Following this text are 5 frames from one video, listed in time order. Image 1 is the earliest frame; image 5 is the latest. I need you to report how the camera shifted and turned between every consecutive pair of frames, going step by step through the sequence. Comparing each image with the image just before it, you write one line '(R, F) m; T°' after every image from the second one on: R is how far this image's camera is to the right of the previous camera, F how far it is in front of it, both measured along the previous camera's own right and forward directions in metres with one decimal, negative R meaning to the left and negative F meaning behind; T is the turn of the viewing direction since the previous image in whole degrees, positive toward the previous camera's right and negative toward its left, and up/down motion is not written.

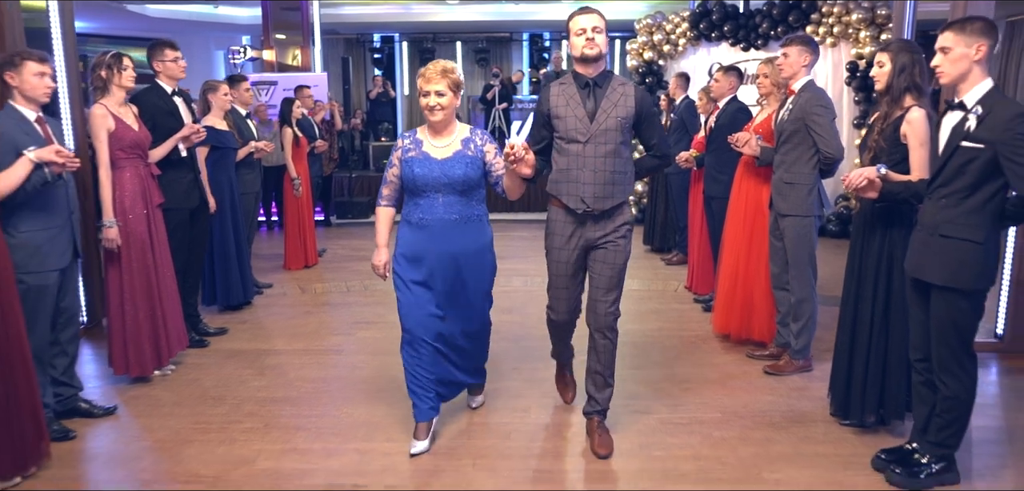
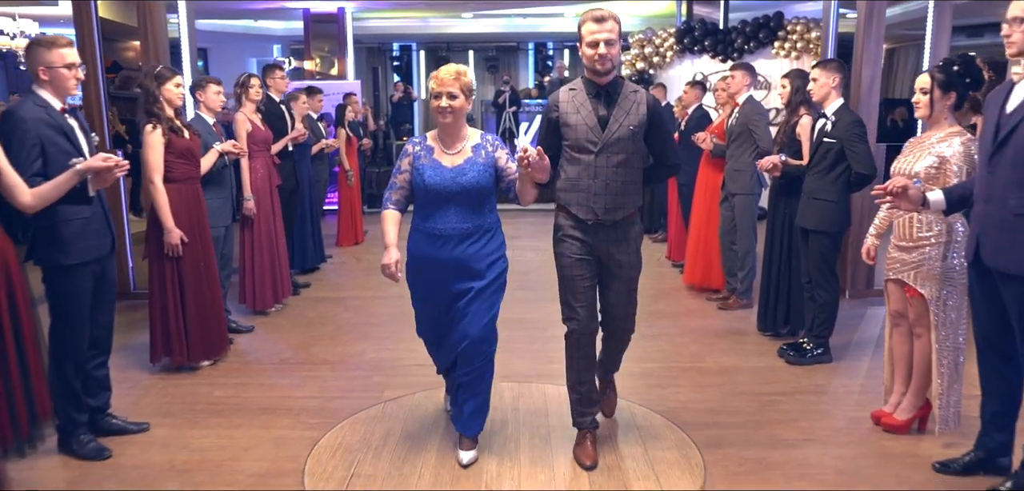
(-0.2, -1.3) m; 0°
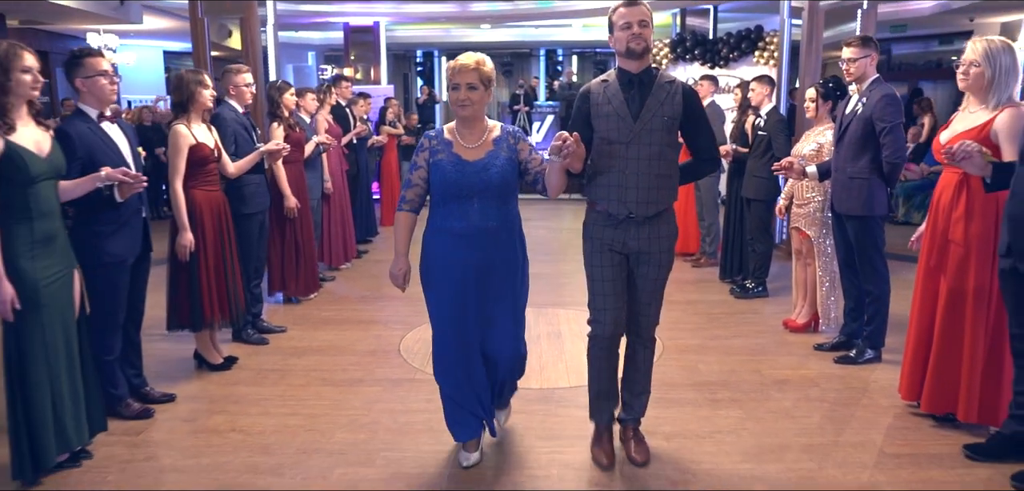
(-0.1, -1.4) m; -1°
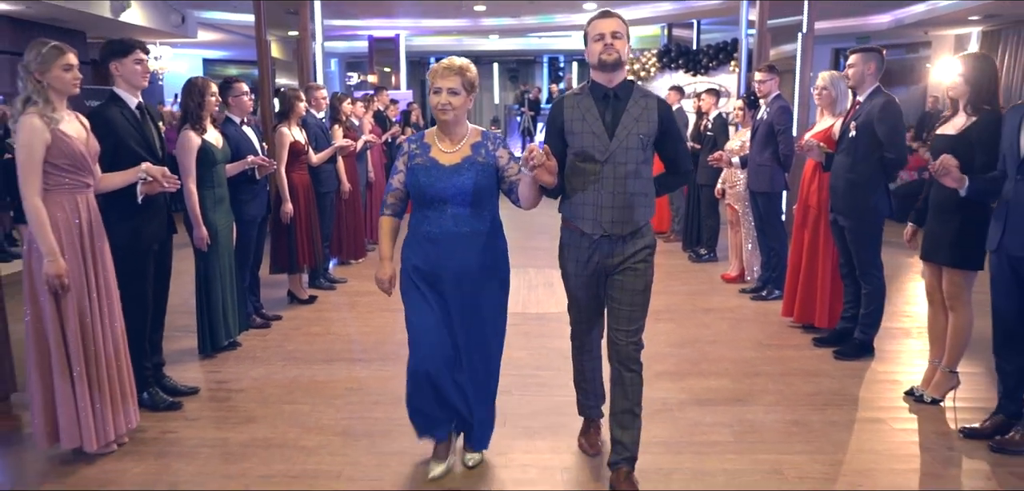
(0.0, -1.5) m; 0°
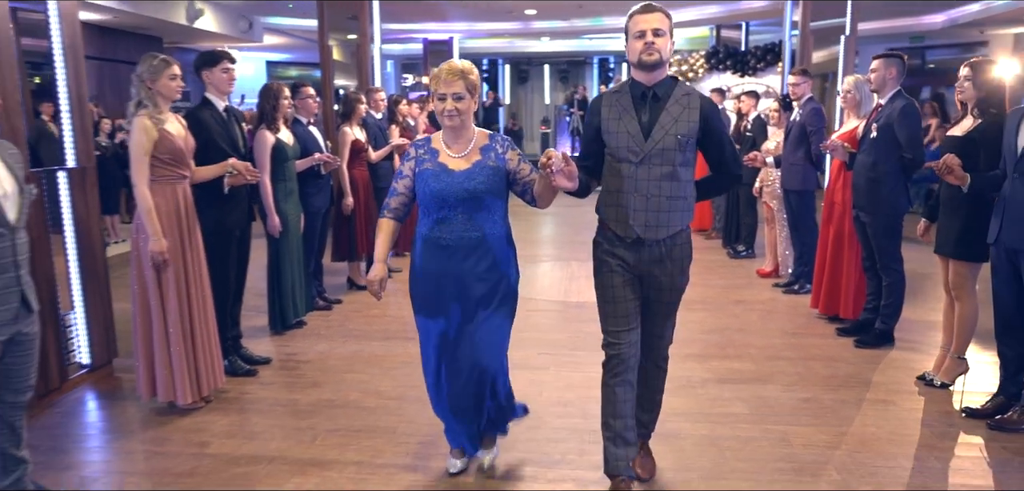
(+0.1, -0.4) m; -4°
